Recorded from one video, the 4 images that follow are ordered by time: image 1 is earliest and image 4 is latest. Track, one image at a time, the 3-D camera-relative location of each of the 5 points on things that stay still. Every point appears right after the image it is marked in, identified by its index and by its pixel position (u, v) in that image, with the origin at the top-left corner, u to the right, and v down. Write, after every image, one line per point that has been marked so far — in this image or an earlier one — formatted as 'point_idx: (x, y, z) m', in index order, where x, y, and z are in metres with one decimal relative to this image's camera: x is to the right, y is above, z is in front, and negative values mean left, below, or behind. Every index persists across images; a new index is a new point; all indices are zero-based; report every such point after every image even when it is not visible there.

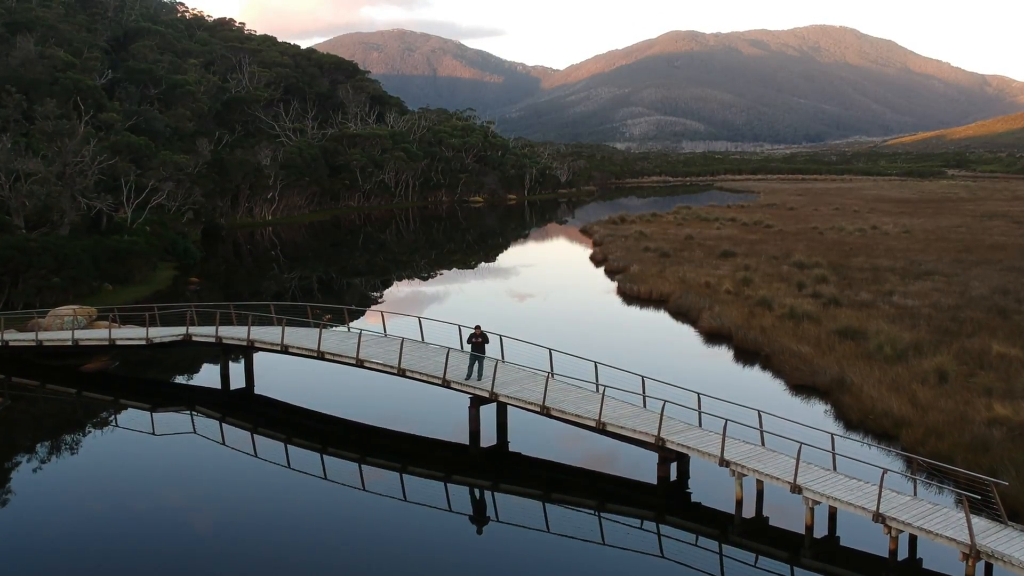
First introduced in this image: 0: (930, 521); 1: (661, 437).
0: (+6.6, -3.7, +13.2) m
1: (+3.0, -3.0, +16.8) m
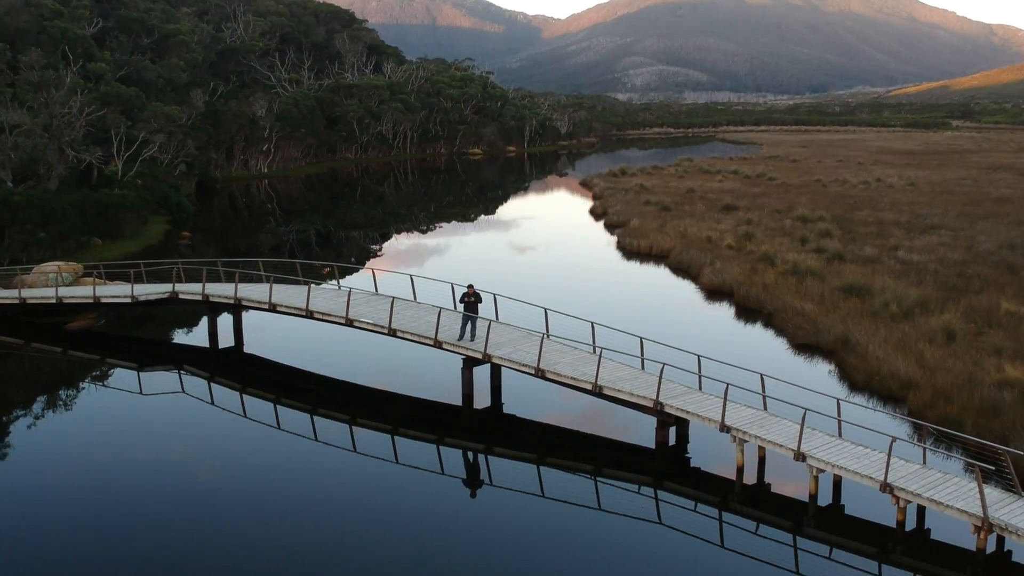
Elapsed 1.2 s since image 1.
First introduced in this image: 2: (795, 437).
0: (+6.5, -3.1, +12.6) m
1: (+2.9, -2.2, +16.2) m
2: (+4.9, -2.6, +14.5) m
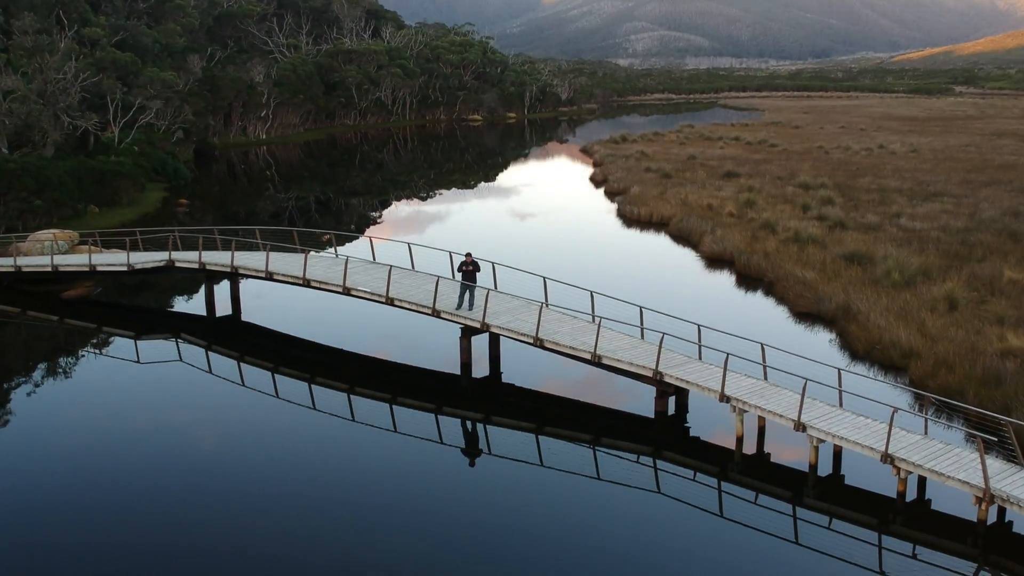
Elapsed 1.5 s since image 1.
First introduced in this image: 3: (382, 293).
0: (+6.5, -2.6, +12.6) m
1: (+2.8, -1.6, +16.1) m
2: (+4.9, -2.0, +14.4) m
3: (-3.1, -0.1, +20.0) m
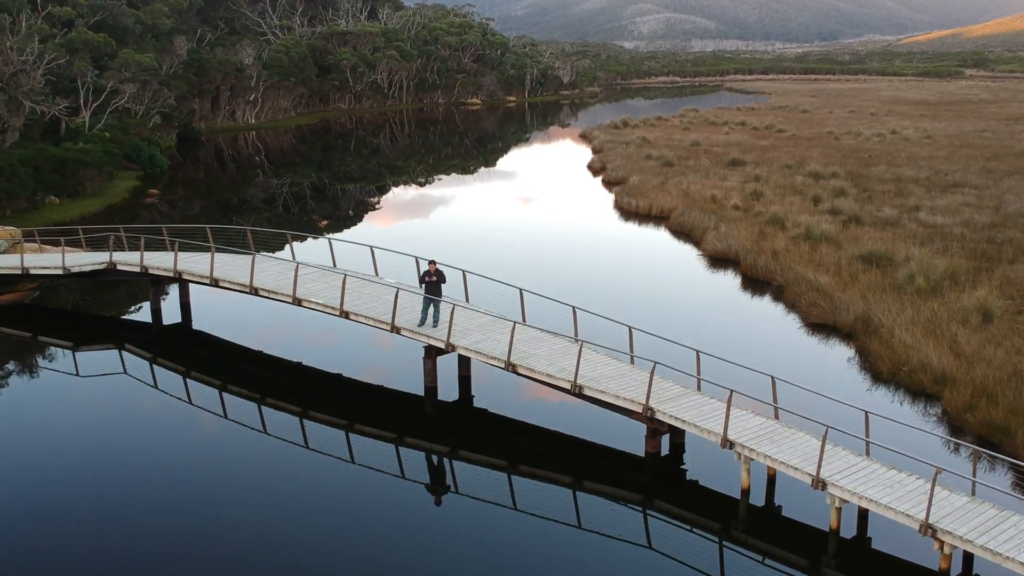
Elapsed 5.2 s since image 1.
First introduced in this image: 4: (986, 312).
0: (+5.9, -3.0, +10.2) m
1: (+2.3, -1.9, +13.7) m
2: (+4.3, -2.4, +12.0) m
3: (-3.6, -0.3, +17.6) m
4: (+10.9, -0.5, +19.2) m
